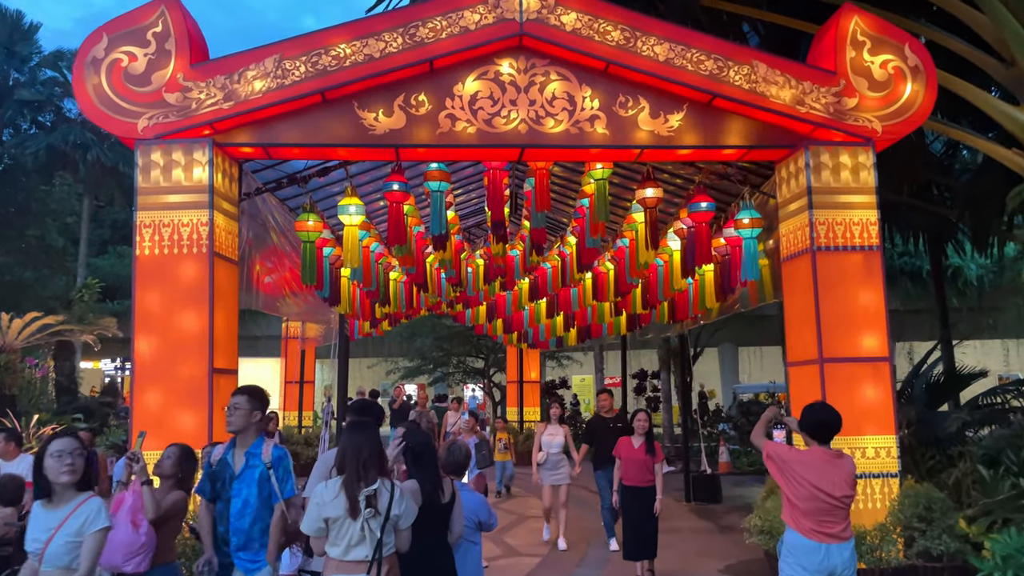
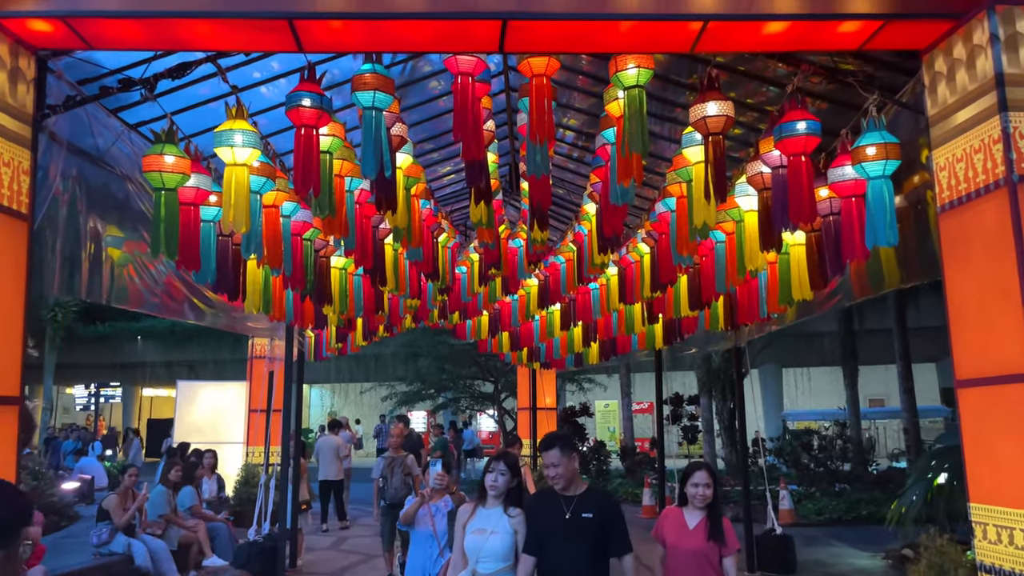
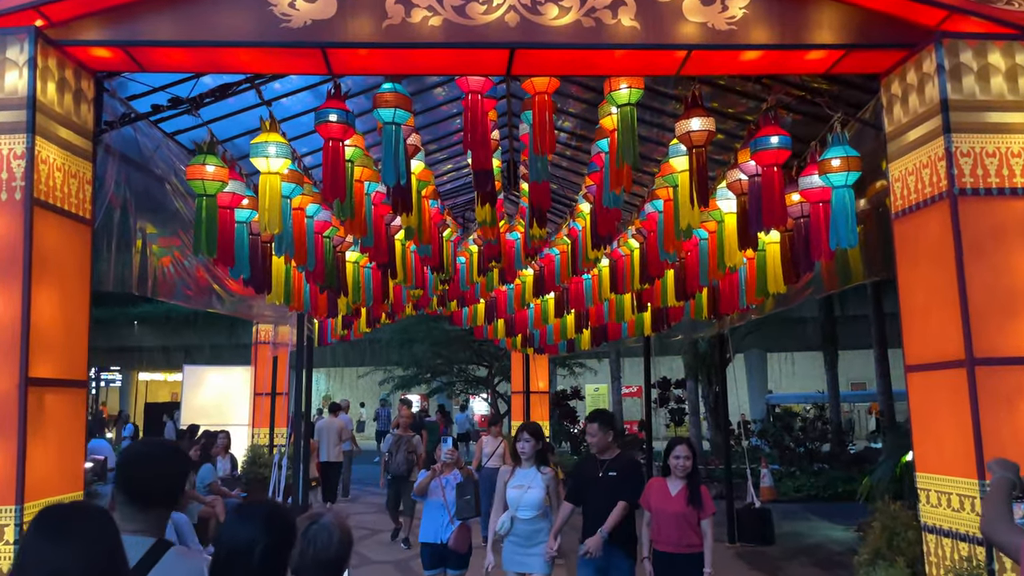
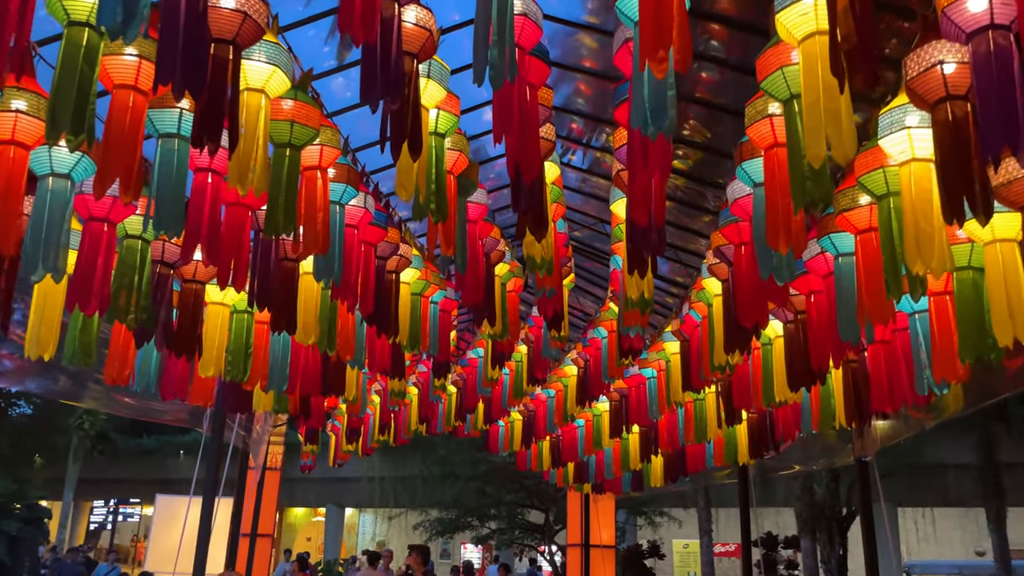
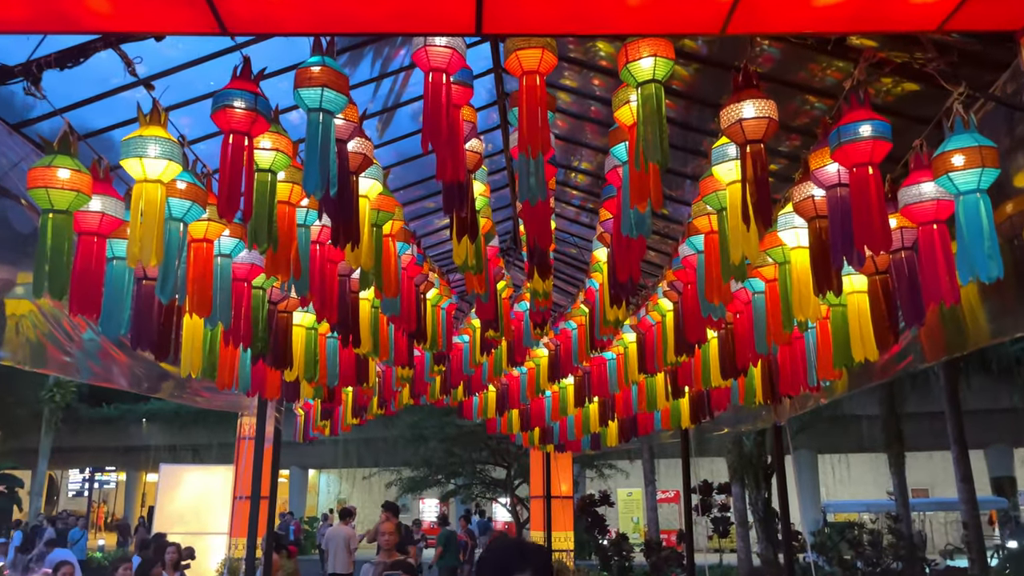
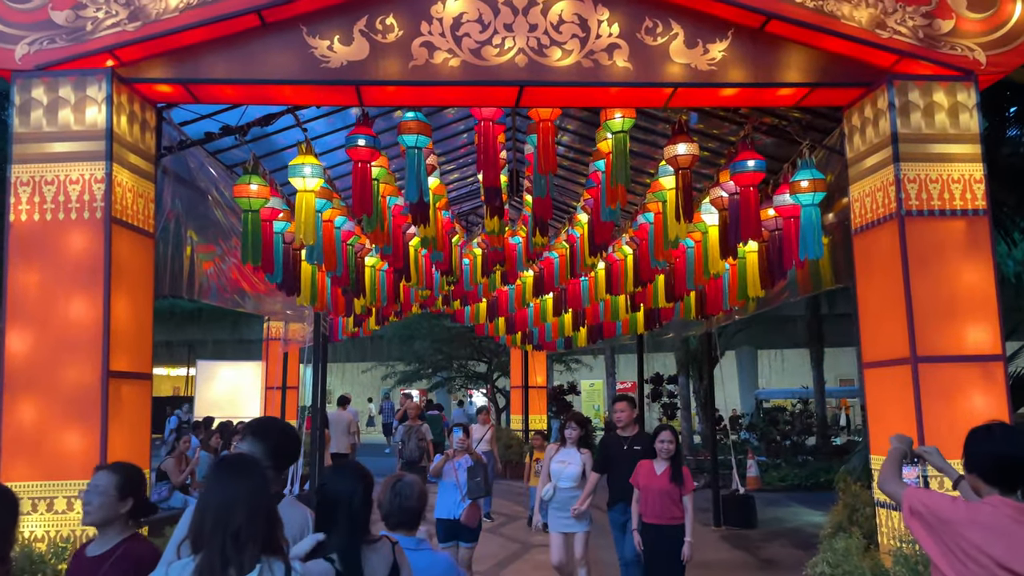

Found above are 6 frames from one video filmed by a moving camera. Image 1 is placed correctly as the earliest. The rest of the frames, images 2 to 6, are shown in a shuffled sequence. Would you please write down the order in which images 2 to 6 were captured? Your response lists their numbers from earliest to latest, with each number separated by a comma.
6, 3, 2, 5, 4
